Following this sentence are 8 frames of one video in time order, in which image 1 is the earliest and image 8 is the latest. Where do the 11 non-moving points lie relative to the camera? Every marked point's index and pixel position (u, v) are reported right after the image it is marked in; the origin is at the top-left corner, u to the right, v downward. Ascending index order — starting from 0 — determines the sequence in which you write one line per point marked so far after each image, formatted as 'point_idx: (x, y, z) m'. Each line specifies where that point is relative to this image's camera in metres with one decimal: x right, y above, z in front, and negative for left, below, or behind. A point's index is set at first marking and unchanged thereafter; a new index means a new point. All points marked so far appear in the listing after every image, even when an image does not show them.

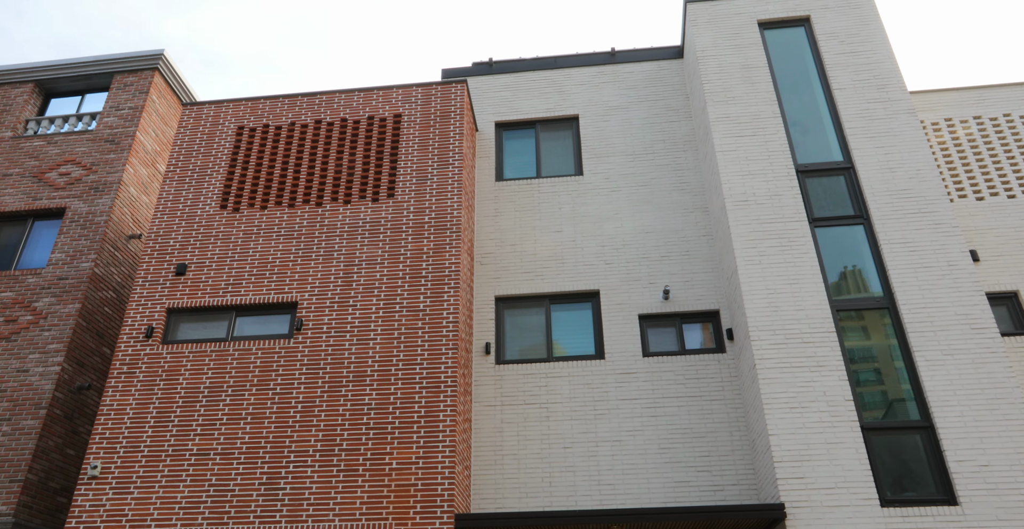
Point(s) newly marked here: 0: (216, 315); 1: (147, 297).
0: (-4.5, -0.8, +11.9) m
1: (-5.6, -0.5, +12.1) m
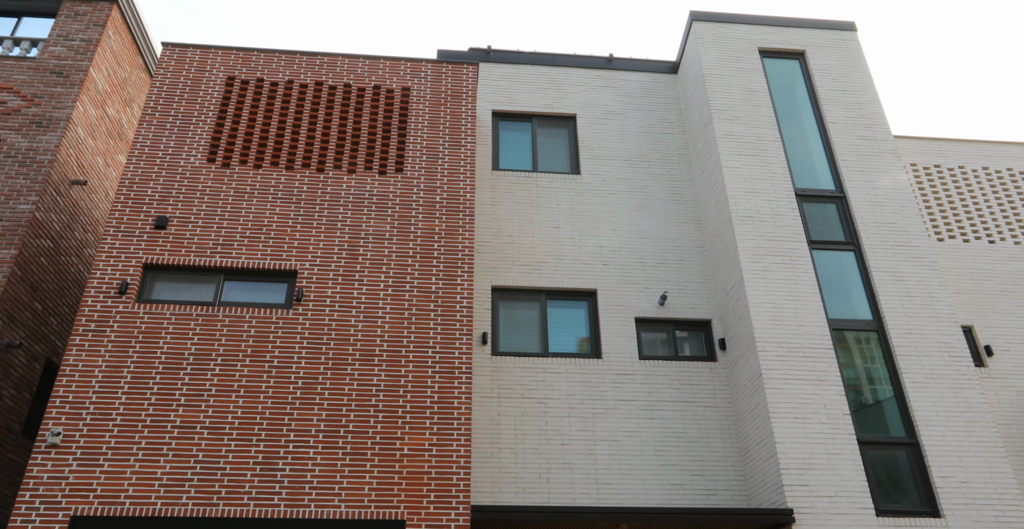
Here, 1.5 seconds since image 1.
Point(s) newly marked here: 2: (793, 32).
0: (-4.3, -0.2, +10.9) m
1: (-5.4, +0.2, +10.8) m
2: (+5.2, +4.3, +14.6) m
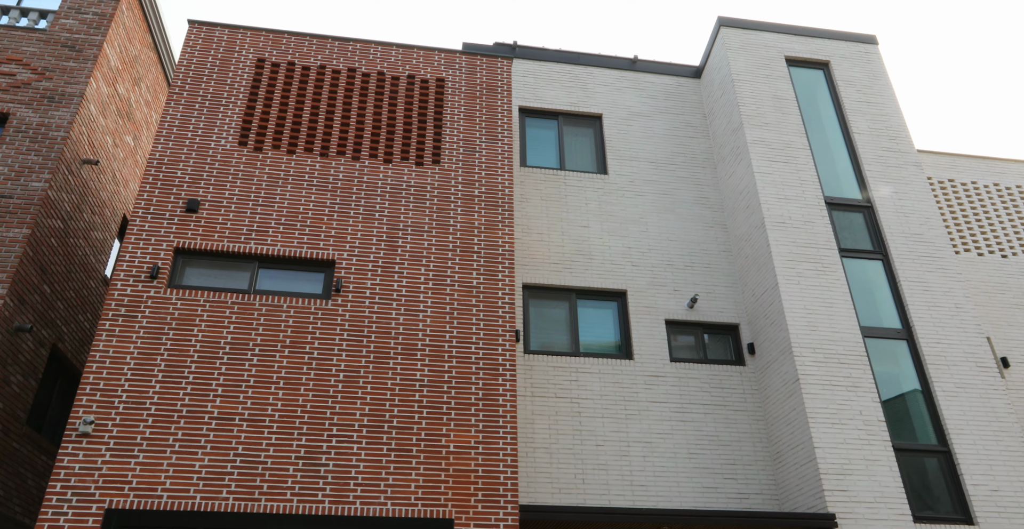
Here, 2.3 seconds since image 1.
0: (-3.7, 0.0, +10.5) m
1: (-4.8, +0.4, +10.4) m
2: (+5.8, +4.2, +14.7) m
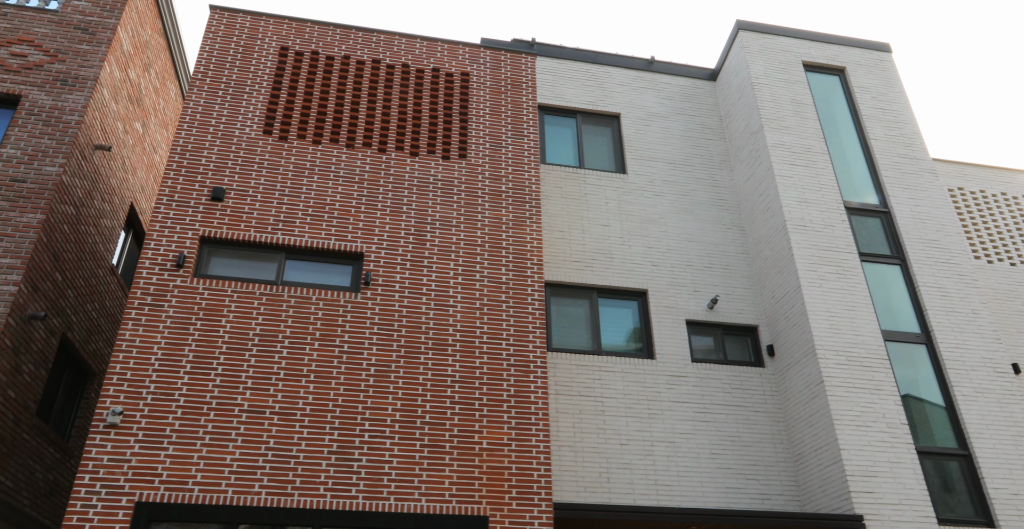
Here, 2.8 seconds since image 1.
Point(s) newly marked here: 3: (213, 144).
0: (-3.3, +0.1, +10.3) m
1: (-4.4, +0.6, +10.1) m
2: (+6.1, +4.1, +14.9) m
3: (-4.1, +1.7, +10.8) m
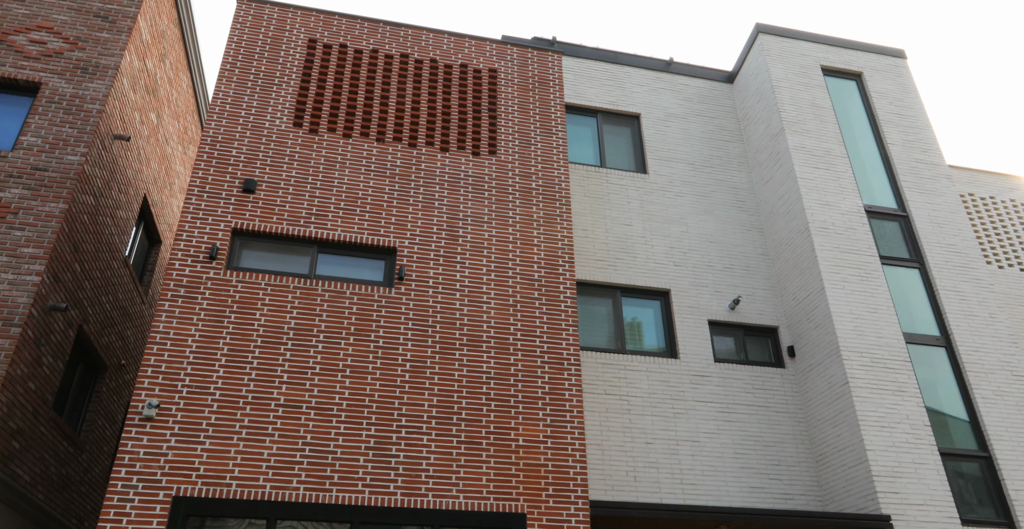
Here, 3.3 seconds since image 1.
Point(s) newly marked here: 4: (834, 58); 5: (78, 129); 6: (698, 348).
0: (-2.9, +0.2, +10.2) m
1: (-3.9, +0.7, +10.0) m
2: (+6.5, +4.1, +15.0) m
3: (-3.7, +1.8, +10.7) m
4: (+6.1, +3.9, +14.8) m
5: (-6.5, +2.0, +11.8) m
6: (+2.9, -1.3, +12.3) m
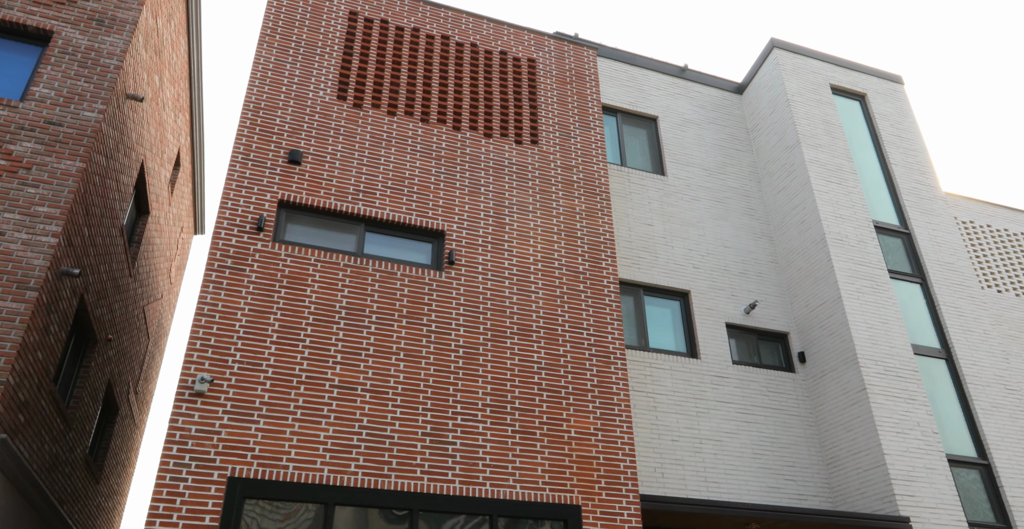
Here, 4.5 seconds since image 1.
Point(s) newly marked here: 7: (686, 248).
0: (-2.2, +0.5, +9.8) m
1: (-3.2, +1.0, +9.5) m
2: (+6.9, +3.8, +15.6) m
3: (-3.0, +2.1, +10.2) m
4: (+6.5, +3.7, +15.3) m
5: (-5.9, +2.5, +11.0) m
6: (+3.3, -1.4, +12.4) m
7: (+3.0, +0.3, +13.3) m
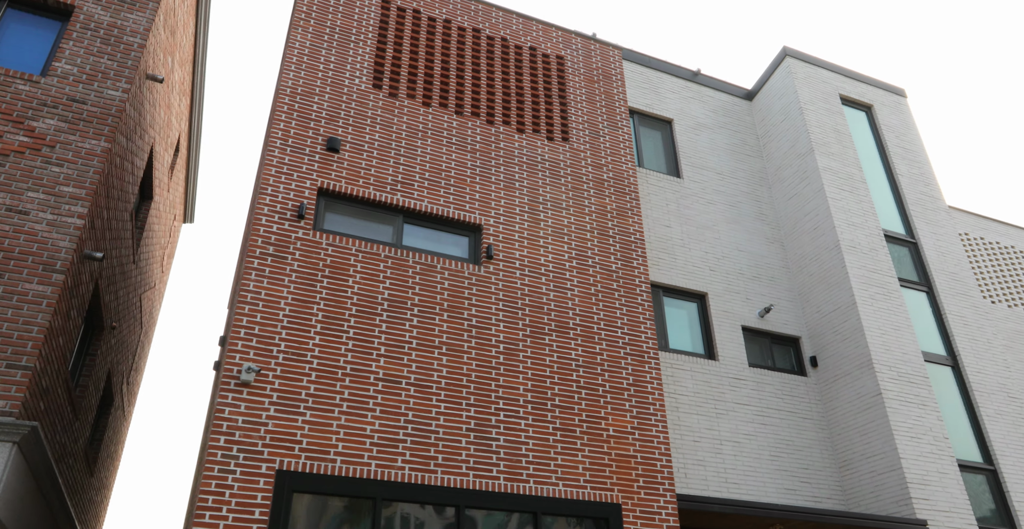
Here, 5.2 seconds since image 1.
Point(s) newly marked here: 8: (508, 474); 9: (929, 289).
0: (-1.7, +0.6, +9.6) m
1: (-2.6, +1.2, +9.3) m
2: (+7.1, +3.6, +15.9) m
3: (-2.4, +2.2, +10.0) m
4: (+6.7, +3.5, +15.6) m
5: (-5.4, +2.8, +10.6) m
6: (+3.6, -1.4, +12.6) m
7: (+3.3, +0.2, +13.4) m
8: (-0.1, -2.3, +8.5) m
9: (+7.3, -0.4, +13.8) m
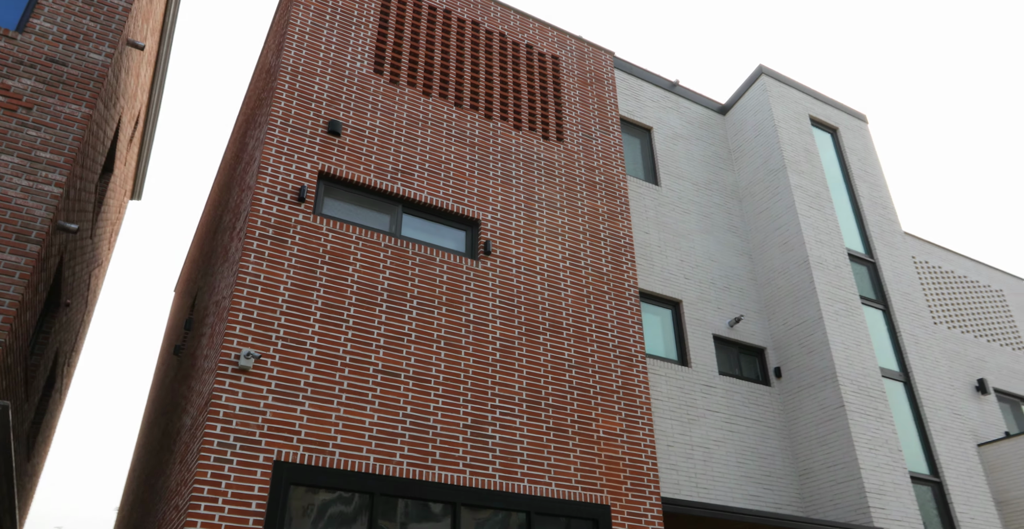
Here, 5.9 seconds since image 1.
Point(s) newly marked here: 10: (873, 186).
0: (-1.6, +0.7, +9.4) m
1: (-2.5, +1.3, +9.0) m
2: (+6.7, +3.3, +16.5) m
3: (-2.3, +2.4, +9.7) m
4: (+6.3, +3.2, +16.2) m
5: (-5.3, +3.1, +10.0) m
6: (+3.2, -1.6, +12.8) m
7: (+2.9, +0.1, +13.6) m
8: (-0.1, -2.3, +8.5) m
9: (+6.9, -0.8, +14.4) m
10: (+7.3, +1.6, +15.9) m
